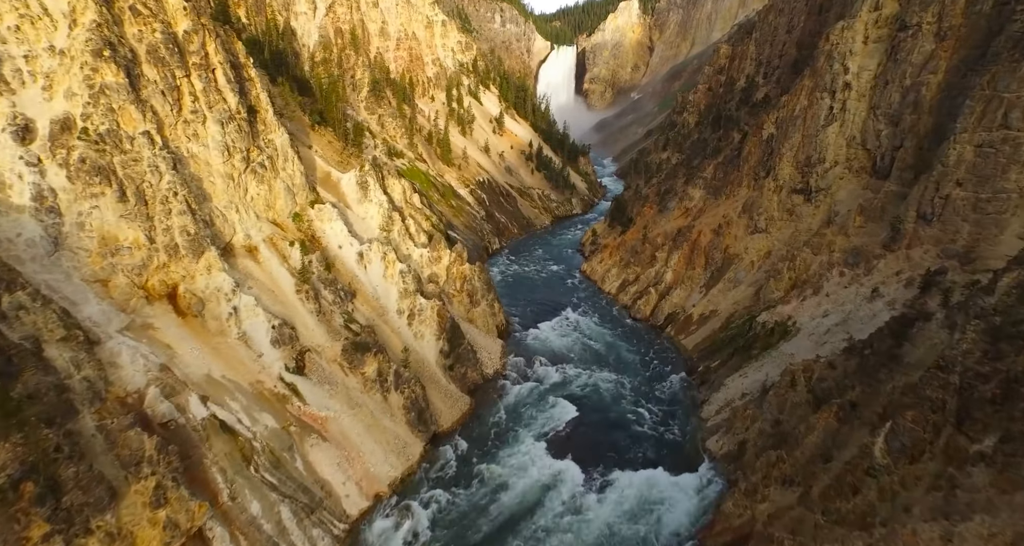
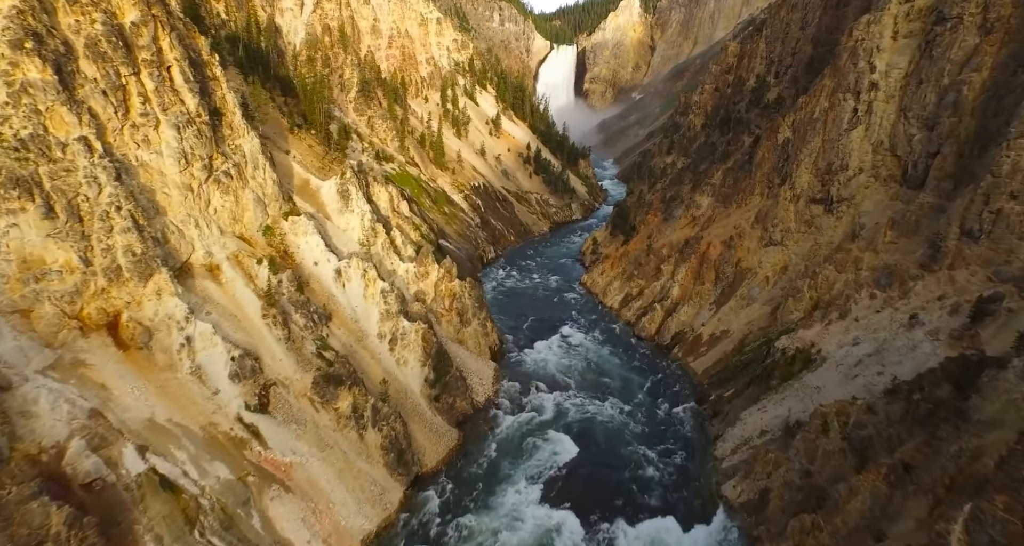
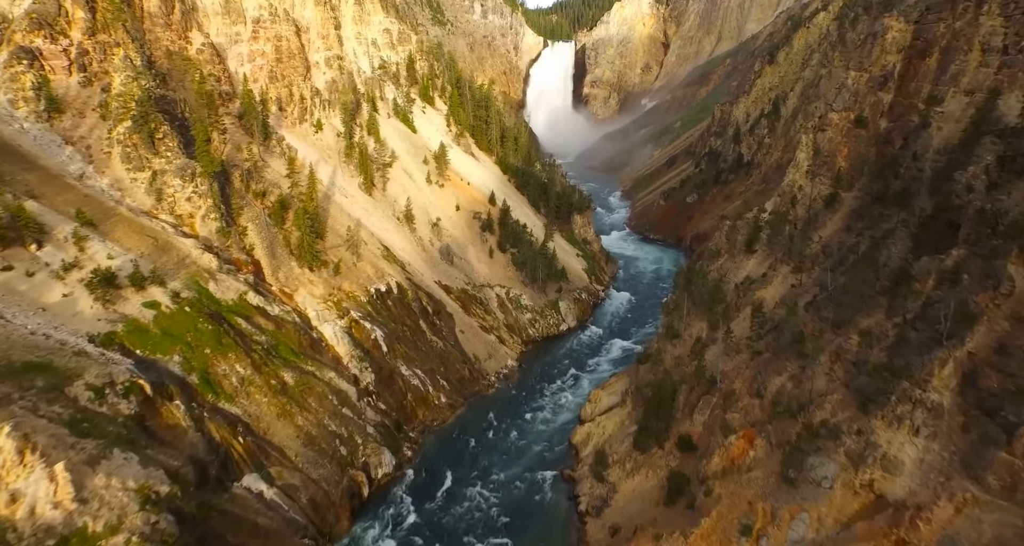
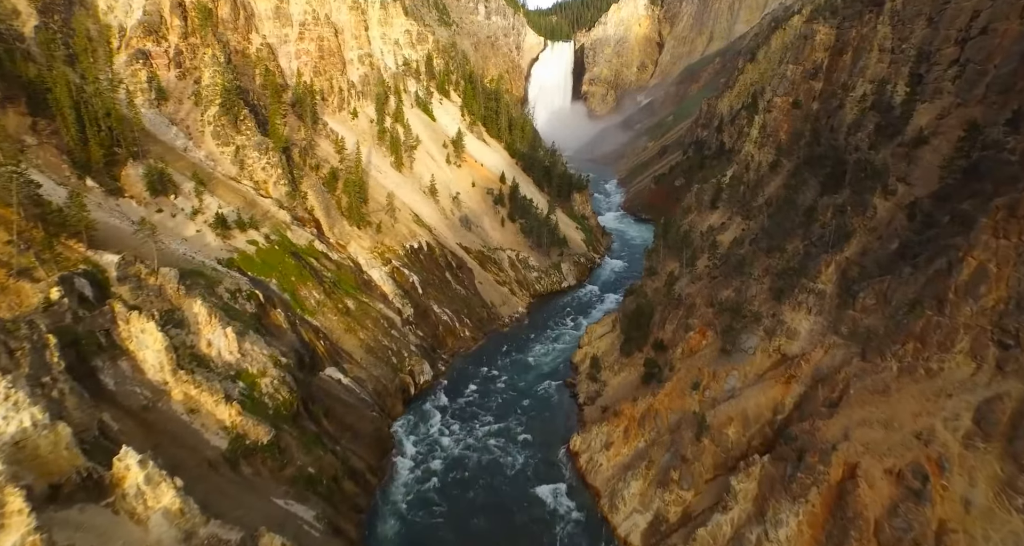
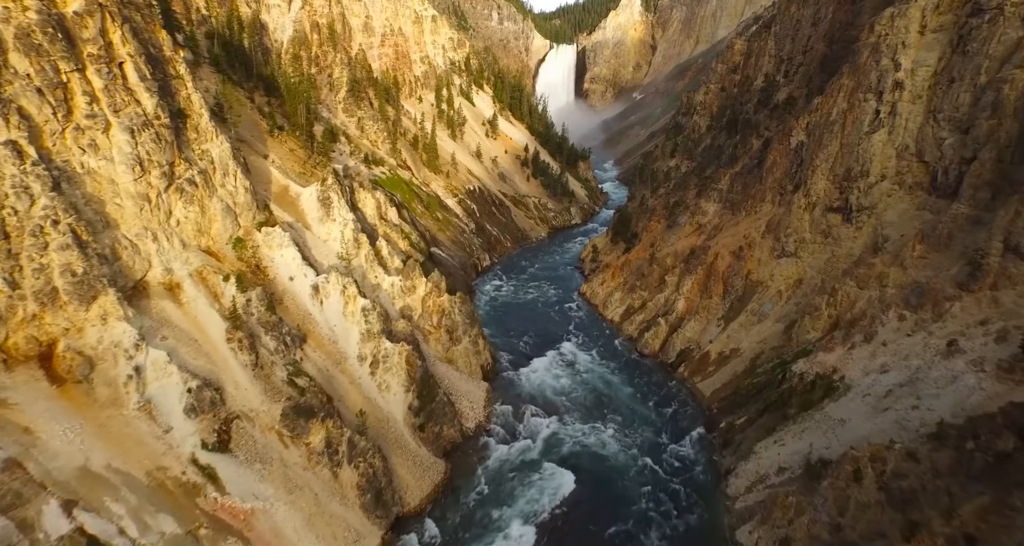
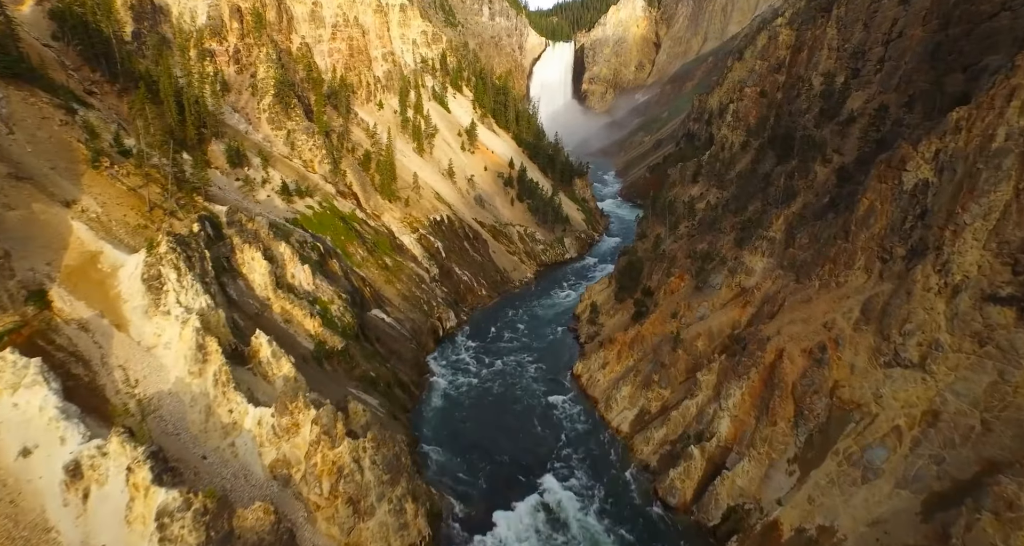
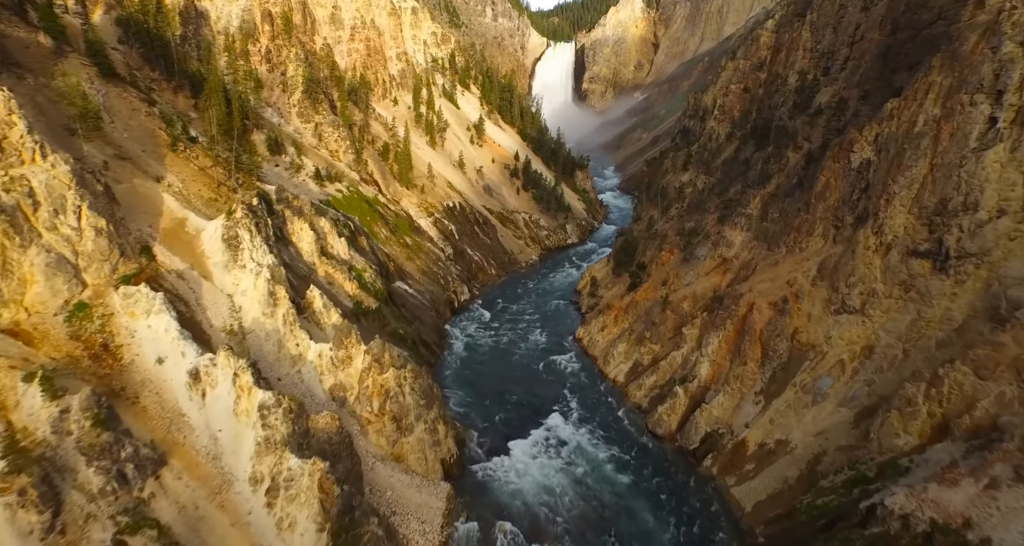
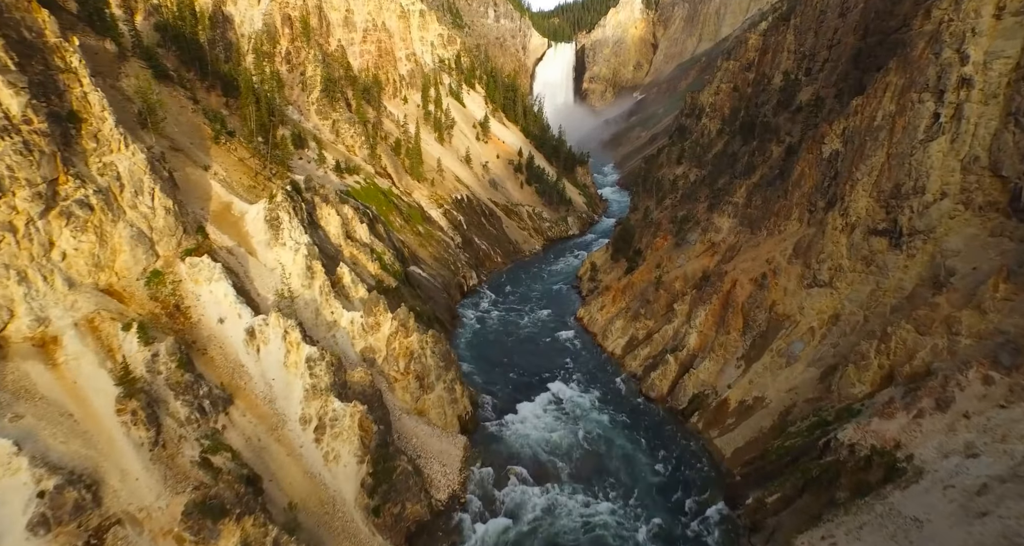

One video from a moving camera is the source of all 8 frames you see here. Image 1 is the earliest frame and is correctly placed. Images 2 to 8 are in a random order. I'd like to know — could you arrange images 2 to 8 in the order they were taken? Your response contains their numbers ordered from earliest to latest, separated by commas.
2, 5, 8, 7, 6, 4, 3
